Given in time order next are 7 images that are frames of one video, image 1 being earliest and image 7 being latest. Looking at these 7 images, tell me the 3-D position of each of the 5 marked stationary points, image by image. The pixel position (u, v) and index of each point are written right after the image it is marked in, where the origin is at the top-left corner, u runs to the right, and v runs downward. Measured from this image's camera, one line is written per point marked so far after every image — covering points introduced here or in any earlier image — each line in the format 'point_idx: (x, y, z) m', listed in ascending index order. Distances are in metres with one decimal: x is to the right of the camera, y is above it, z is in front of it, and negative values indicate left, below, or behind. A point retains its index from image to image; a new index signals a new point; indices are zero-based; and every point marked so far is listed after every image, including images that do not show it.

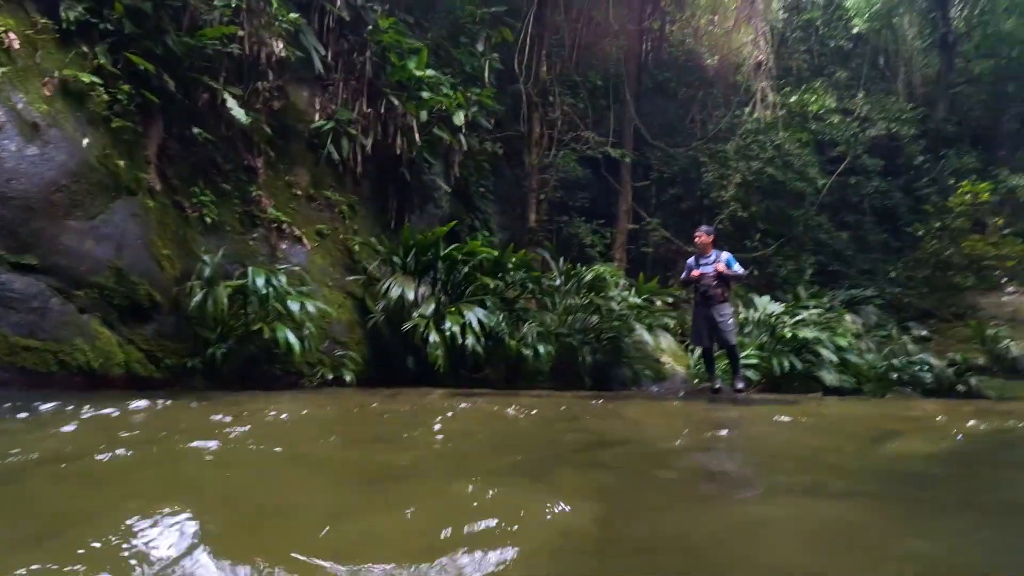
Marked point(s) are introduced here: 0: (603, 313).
0: (+1.0, -0.3, +6.9) m
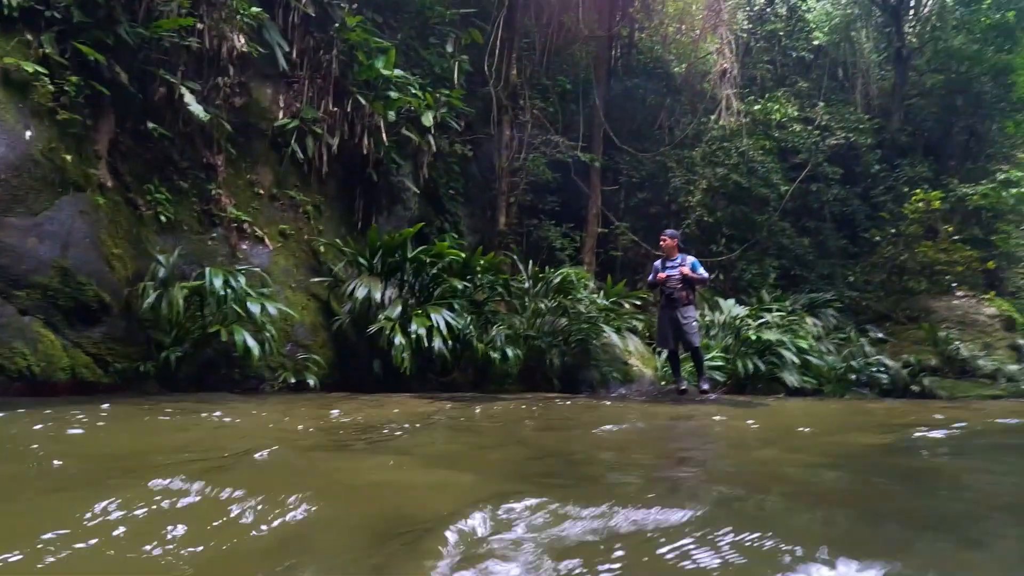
0: (+0.6, -0.3, +6.9) m
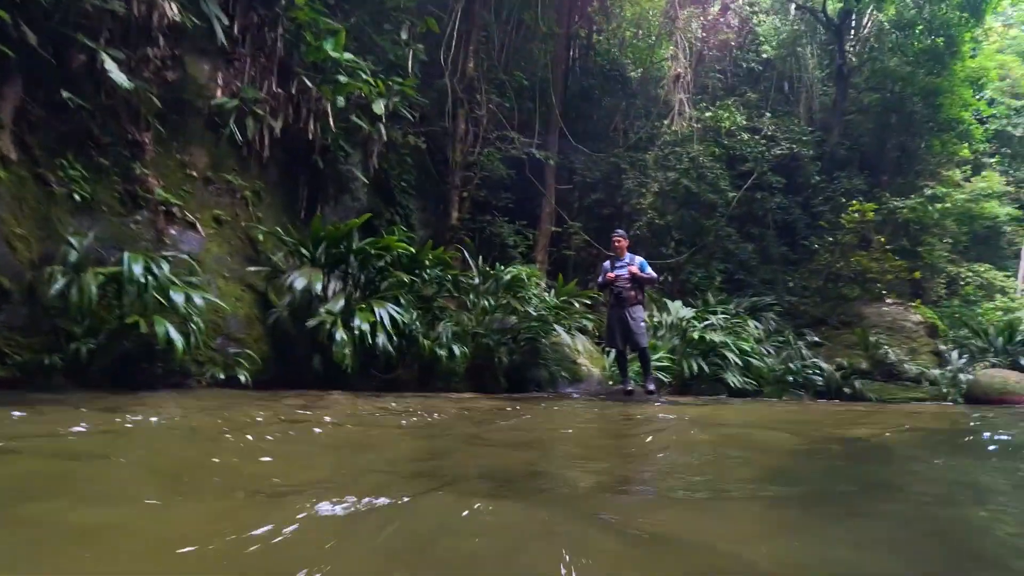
0: (+0.1, -0.3, +6.7) m
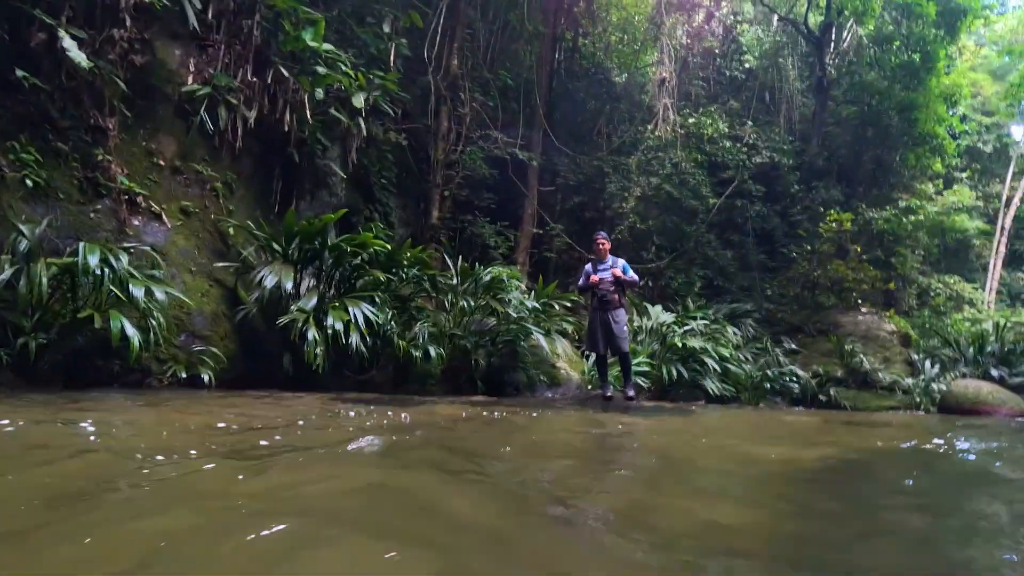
0: (-0.1, -0.3, +6.6) m
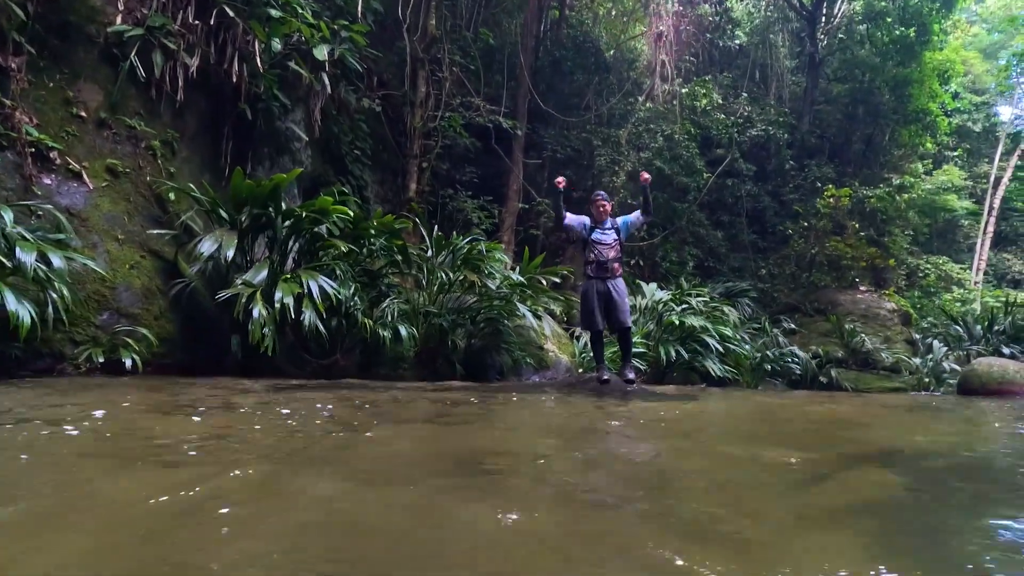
0: (-0.3, 0.0, +5.9) m
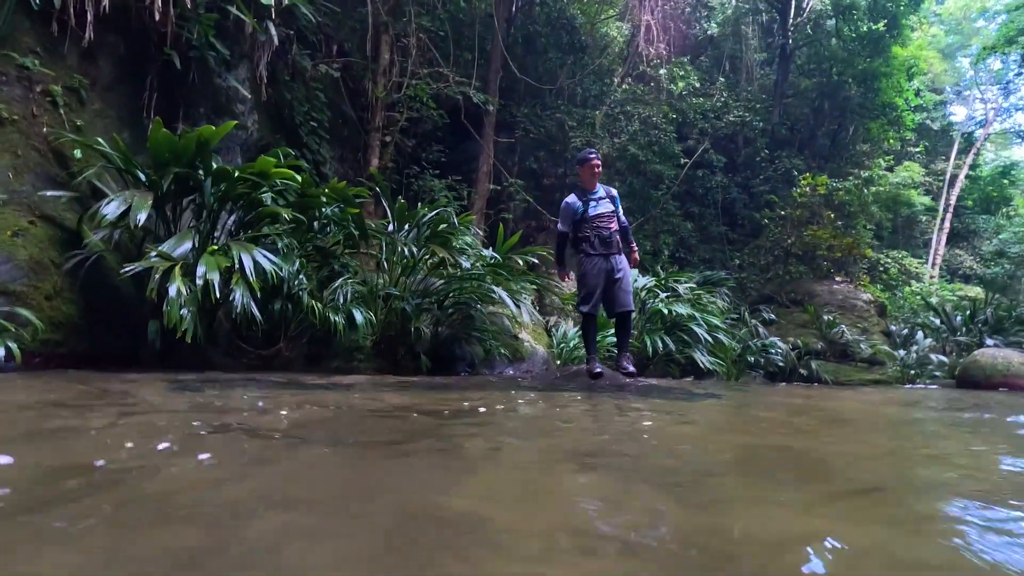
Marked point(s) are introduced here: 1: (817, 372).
0: (-0.5, +0.1, +5.1) m
1: (+4.2, -1.1, +8.7) m
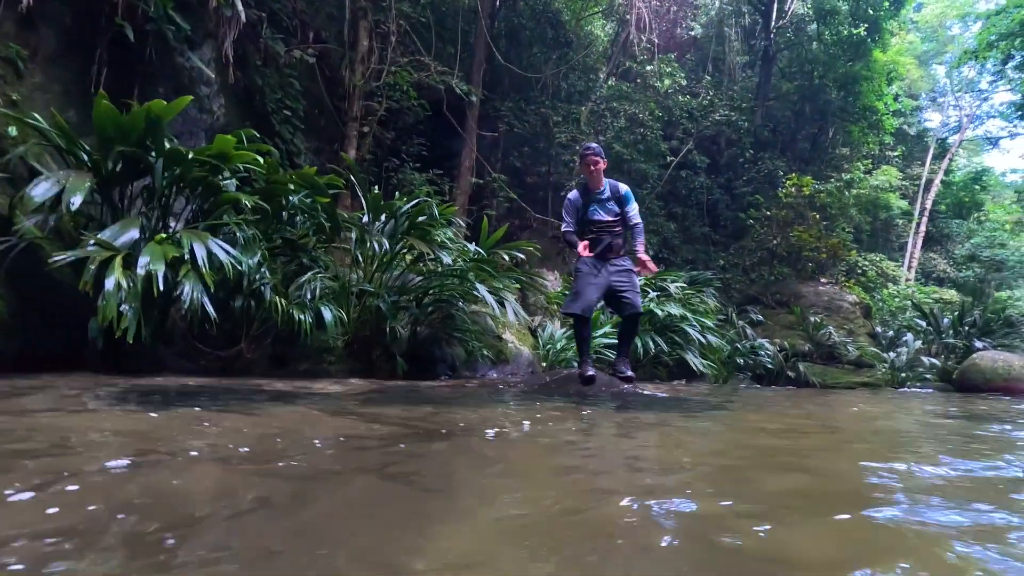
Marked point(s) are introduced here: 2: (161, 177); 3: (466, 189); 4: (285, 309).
0: (-0.6, +0.1, +4.7) m
1: (+4.0, -1.1, +8.4) m
2: (-2.1, +0.7, +3.8) m
3: (-0.7, +1.7, +10.6) m
4: (-1.4, -0.1, +4.1) m
